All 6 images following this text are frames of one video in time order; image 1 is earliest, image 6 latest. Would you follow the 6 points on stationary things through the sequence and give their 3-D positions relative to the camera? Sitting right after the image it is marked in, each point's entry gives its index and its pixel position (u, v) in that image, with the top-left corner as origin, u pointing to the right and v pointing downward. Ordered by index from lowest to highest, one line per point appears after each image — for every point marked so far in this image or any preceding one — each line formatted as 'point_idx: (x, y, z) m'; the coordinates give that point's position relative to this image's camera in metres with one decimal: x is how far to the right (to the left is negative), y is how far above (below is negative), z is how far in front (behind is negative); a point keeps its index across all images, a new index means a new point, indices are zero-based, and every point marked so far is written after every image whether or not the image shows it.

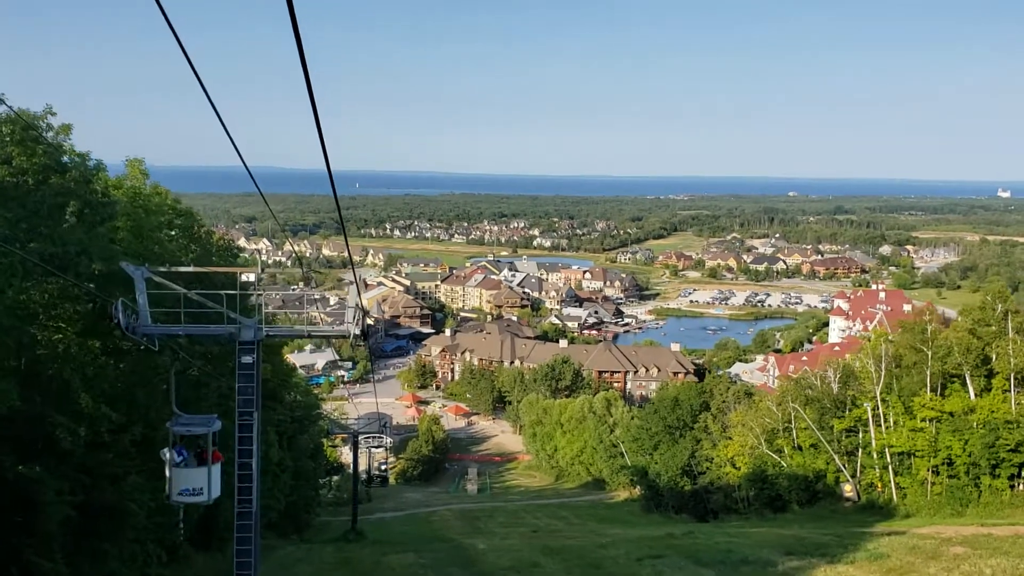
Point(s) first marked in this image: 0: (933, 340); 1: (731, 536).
0: (+8.6, -1.1, +17.3) m
1: (+3.4, -3.8, +13.0) m
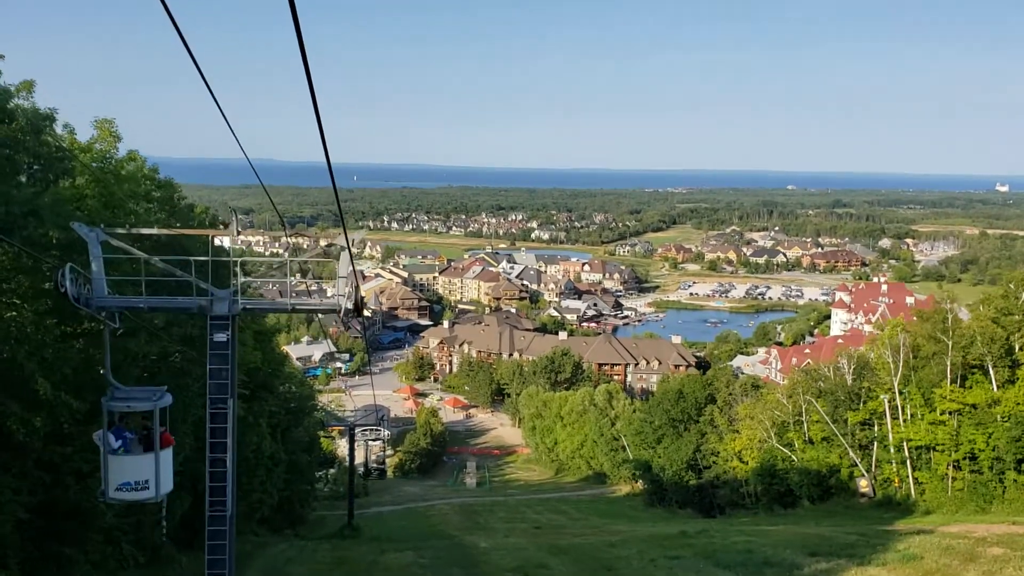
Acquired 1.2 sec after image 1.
0: (+8.7, -0.8, +16.6) m
1: (+3.4, -3.6, +12.3) m
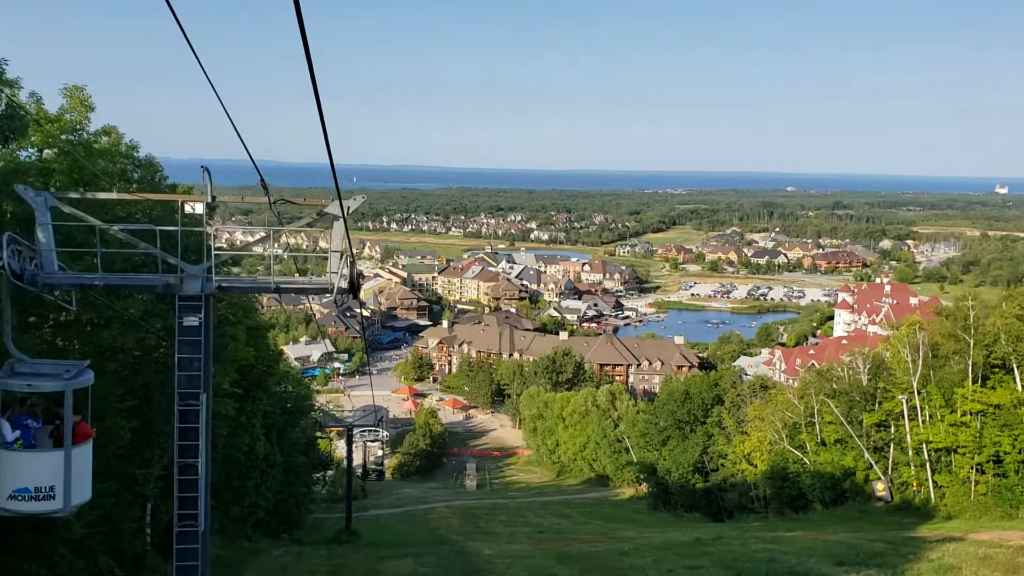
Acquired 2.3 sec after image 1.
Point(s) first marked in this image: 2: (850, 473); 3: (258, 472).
0: (+8.8, -0.8, +16.0) m
1: (+3.5, -3.5, +11.7) m
2: (+7.2, -3.9, +17.9) m
3: (-3.9, -2.9, +13.2) m
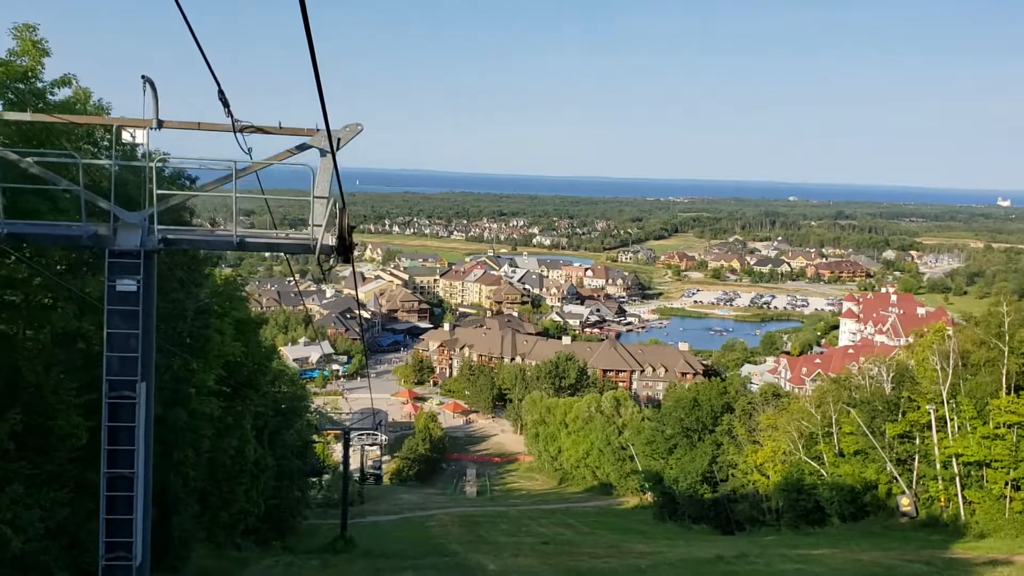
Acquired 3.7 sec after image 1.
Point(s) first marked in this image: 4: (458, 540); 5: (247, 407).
0: (+8.9, -0.8, +15.1) m
1: (+3.6, -3.5, +10.8) m
2: (+7.2, -4.0, +17.1) m
3: (-3.8, -2.8, +12.4) m
4: (-1.2, -5.6, +18.8) m
5: (-4.0, -1.8, +12.8) m
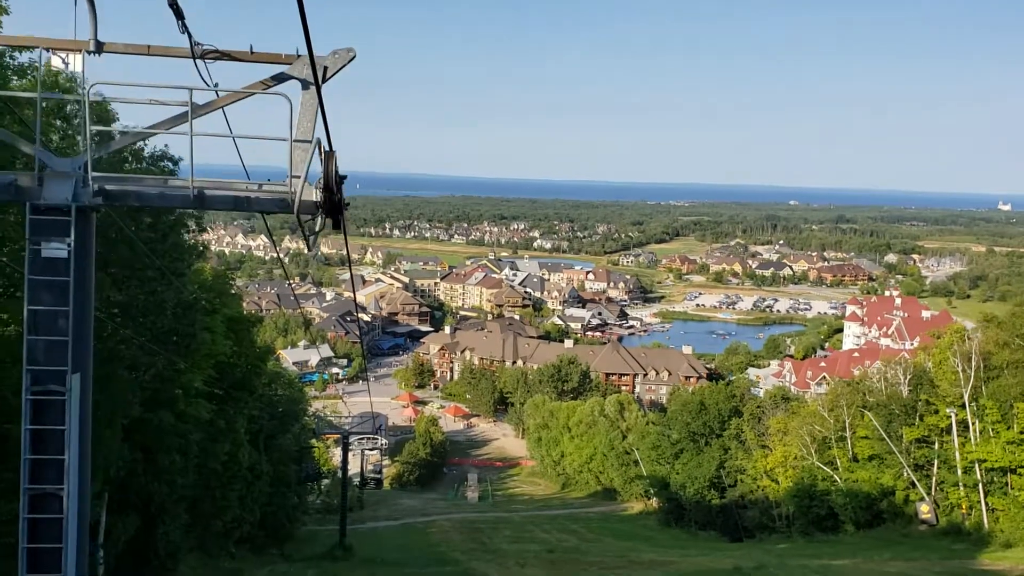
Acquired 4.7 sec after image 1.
0: (+9.0, -0.8, +14.6) m
1: (+3.7, -3.4, +10.3) m
2: (+7.3, -4.0, +16.5) m
3: (-3.8, -2.7, +11.8) m
4: (-1.1, -5.6, +18.2) m
5: (-3.9, -1.8, +12.2) m
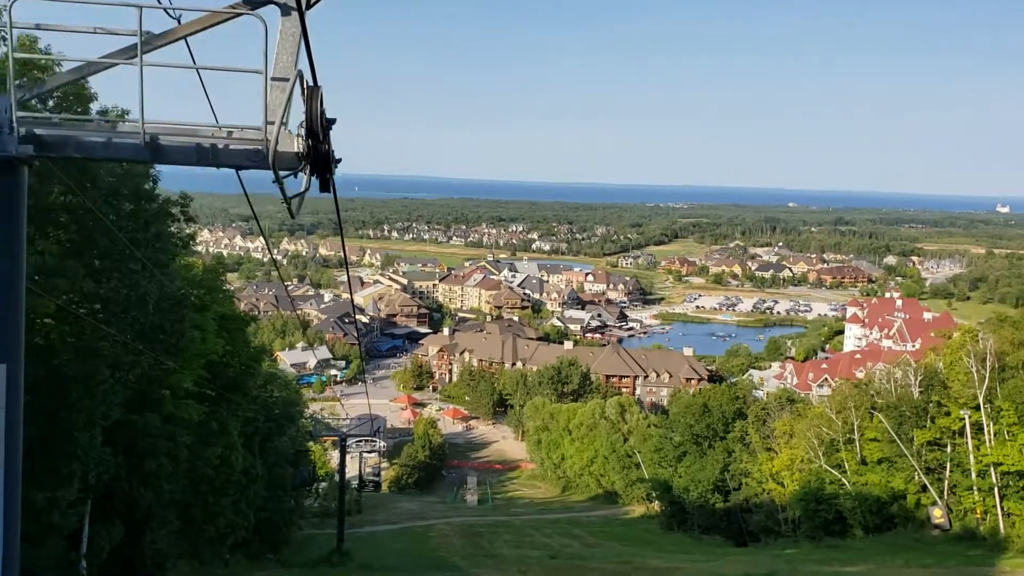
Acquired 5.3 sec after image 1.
0: (+9.0, -0.8, +14.2) m
1: (+3.7, -3.4, +9.9) m
2: (+7.3, -4.0, +16.1) m
3: (-3.7, -2.7, +11.4) m
4: (-1.1, -5.6, +17.8) m
5: (-3.9, -1.7, +11.8) m
